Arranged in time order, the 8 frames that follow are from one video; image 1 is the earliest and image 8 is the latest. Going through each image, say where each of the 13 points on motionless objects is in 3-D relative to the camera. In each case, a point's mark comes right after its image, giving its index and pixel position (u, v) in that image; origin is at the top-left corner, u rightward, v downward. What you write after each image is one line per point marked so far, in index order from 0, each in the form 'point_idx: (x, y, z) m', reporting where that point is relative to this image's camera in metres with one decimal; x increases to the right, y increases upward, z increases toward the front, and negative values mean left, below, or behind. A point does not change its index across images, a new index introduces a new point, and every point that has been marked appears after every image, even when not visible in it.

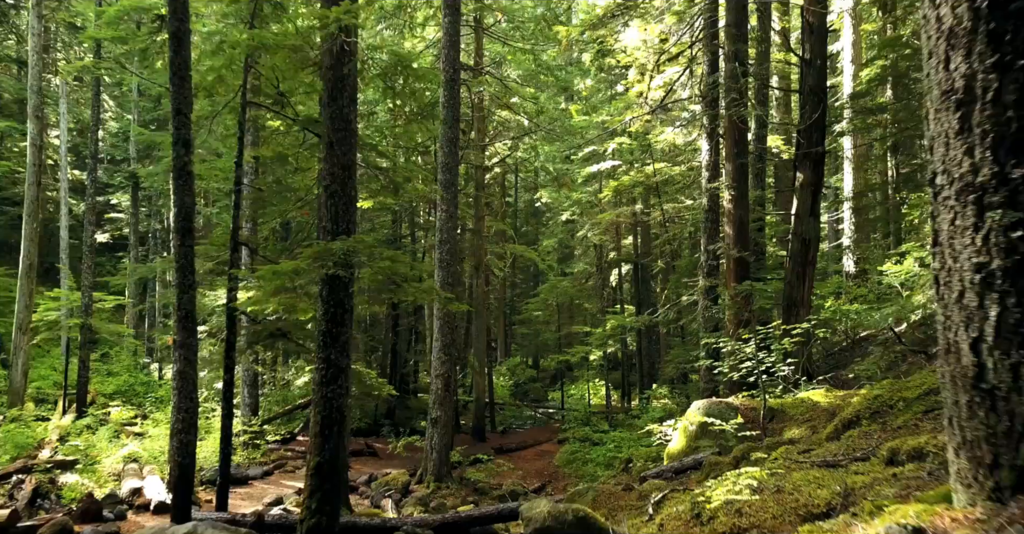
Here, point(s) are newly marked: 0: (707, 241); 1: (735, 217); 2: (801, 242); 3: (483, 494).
0: (+3.5, +0.5, +15.6) m
1: (+3.9, +0.9, +14.9) m
2: (+4.8, +0.4, +14.1) m
3: (-0.6, -4.8, +17.9) m
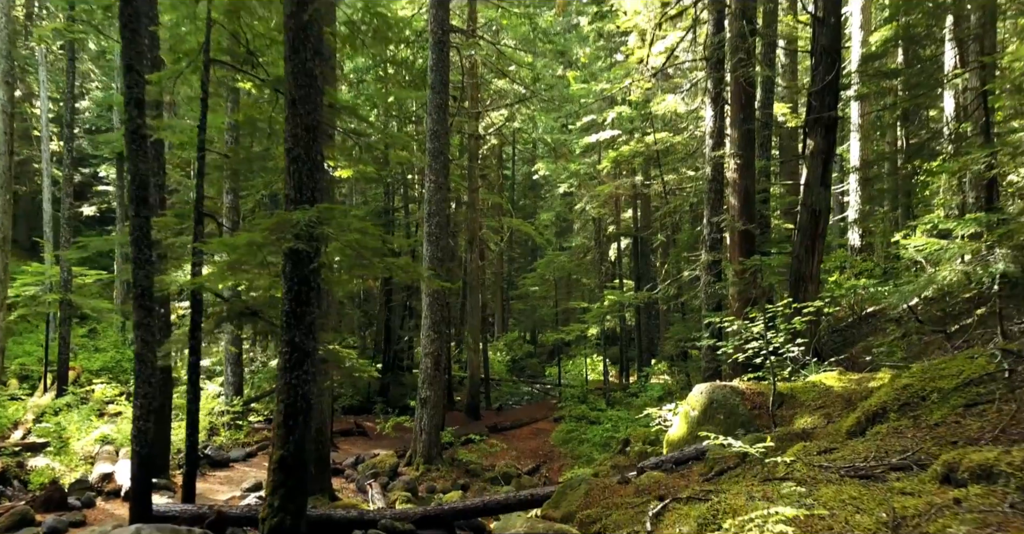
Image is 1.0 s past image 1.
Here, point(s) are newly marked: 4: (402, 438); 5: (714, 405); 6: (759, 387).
0: (+3.4, +0.9, +14.8) m
1: (+3.7, +1.3, +14.0) m
2: (+4.6, +0.9, +13.3) m
3: (-0.7, -4.2, +17.3) m
4: (-2.5, -4.0, +19.8) m
5: (+2.3, -1.6, +9.9) m
6: (+3.0, -1.5, +10.3) m
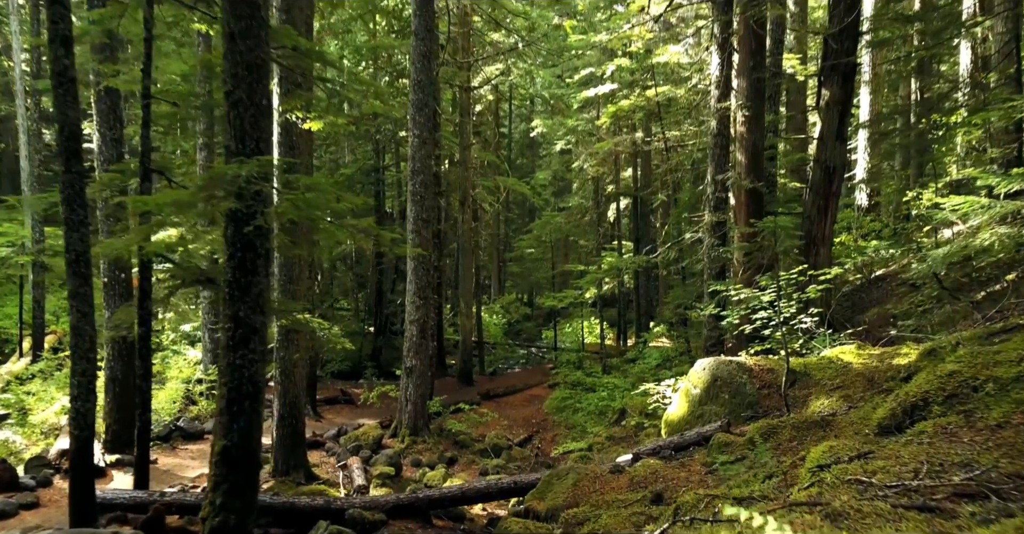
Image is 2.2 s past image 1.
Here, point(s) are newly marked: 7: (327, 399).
0: (+3.2, +1.6, +13.7) m
1: (+3.6, +1.9, +12.9) m
2: (+4.4, +1.4, +12.2) m
3: (-0.9, -3.5, +16.4) m
4: (-2.7, -3.1, +19.0) m
5: (+2.1, -1.2, +8.9) m
6: (+2.8, -1.1, +9.3) m
7: (-4.2, -3.0, +19.4) m
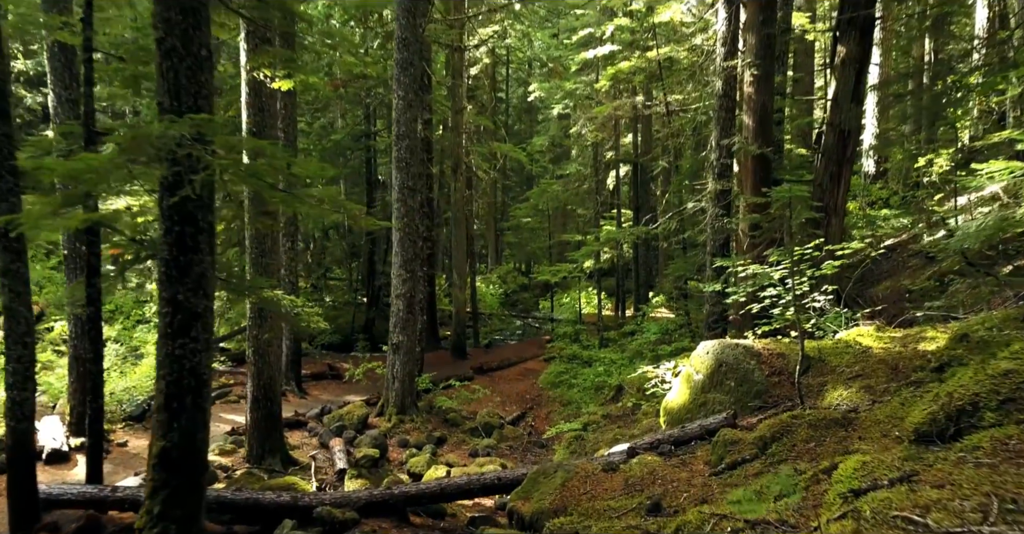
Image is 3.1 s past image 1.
0: (+3.1, +2.0, +12.8) m
1: (+3.4, +2.3, +12.0) m
2: (+4.3, +1.8, +11.3) m
3: (-1.1, -3.0, +15.7) m
4: (-2.9, -2.5, +18.3) m
5: (+2.0, -1.0, +8.1) m
6: (+2.6, -0.8, +8.5) m
7: (-4.3, -2.4, +18.7) m
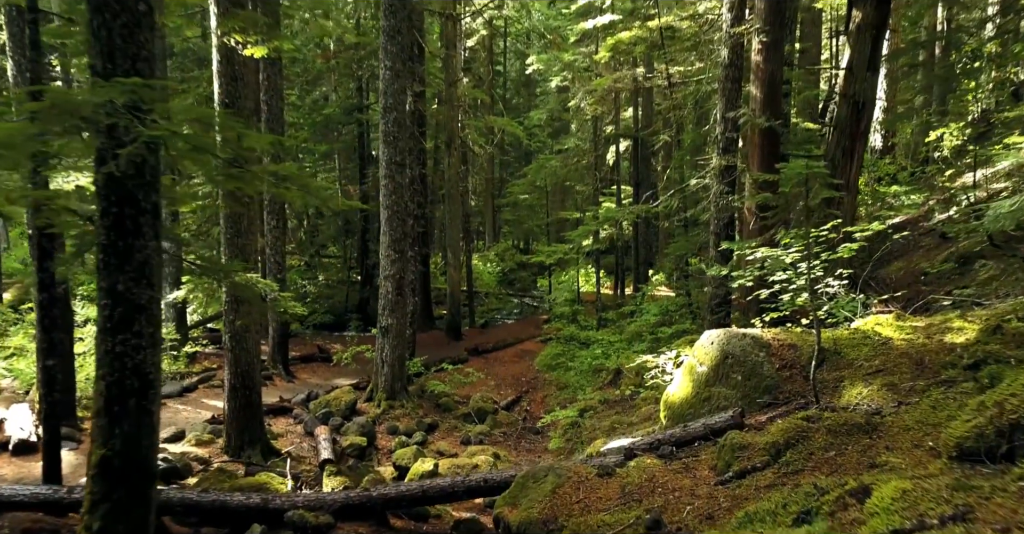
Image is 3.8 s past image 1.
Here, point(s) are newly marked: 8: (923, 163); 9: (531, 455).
0: (+3.0, +2.3, +12.1) m
1: (+3.3, +2.5, +11.3) m
2: (+4.2, +2.0, +10.6) m
3: (-1.2, -2.6, +15.1) m
4: (-3.0, -2.1, +17.7) m
5: (+1.9, -0.8, +7.5) m
6: (+2.5, -0.6, +7.9) m
7: (-4.4, -1.9, +18.1) m
8: (+8.6, +2.2, +17.8) m
9: (+0.3, -2.8, +12.9) m
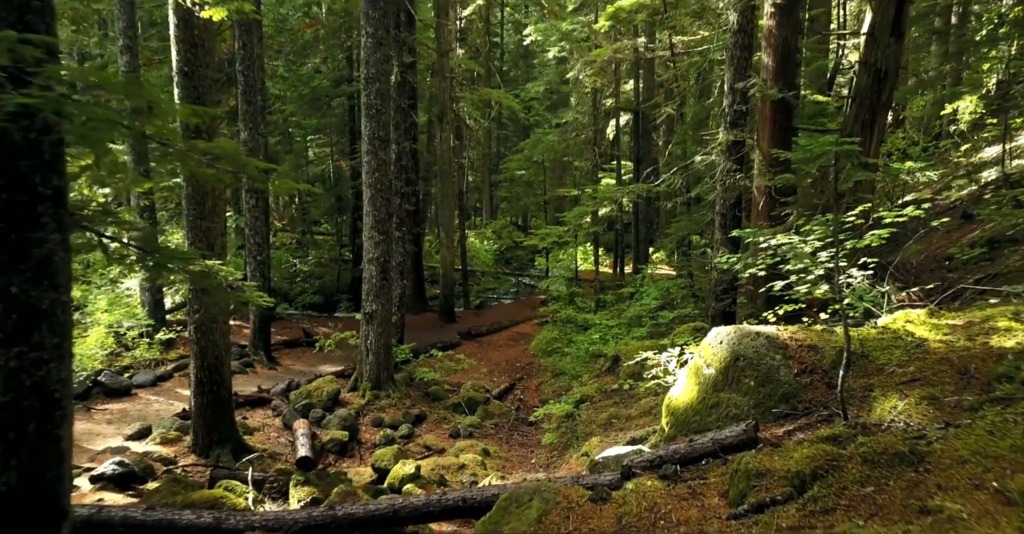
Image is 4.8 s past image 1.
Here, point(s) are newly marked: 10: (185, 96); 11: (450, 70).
0: (+2.9, +2.5, +11.2) m
1: (+3.2, +2.7, +10.3) m
2: (+4.1, +2.2, +9.7) m
3: (-1.3, -2.3, +14.3) m
4: (-3.1, -1.7, +16.9) m
5: (+1.8, -0.8, +6.6) m
6: (+2.4, -0.5, +7.0) m
7: (-4.5, -1.5, +17.3) m
8: (+8.4, +2.5, +16.8) m
9: (+0.1, -2.6, +12.1) m
10: (-3.7, +1.9, +9.6) m
11: (-1.4, +4.6, +20.0) m
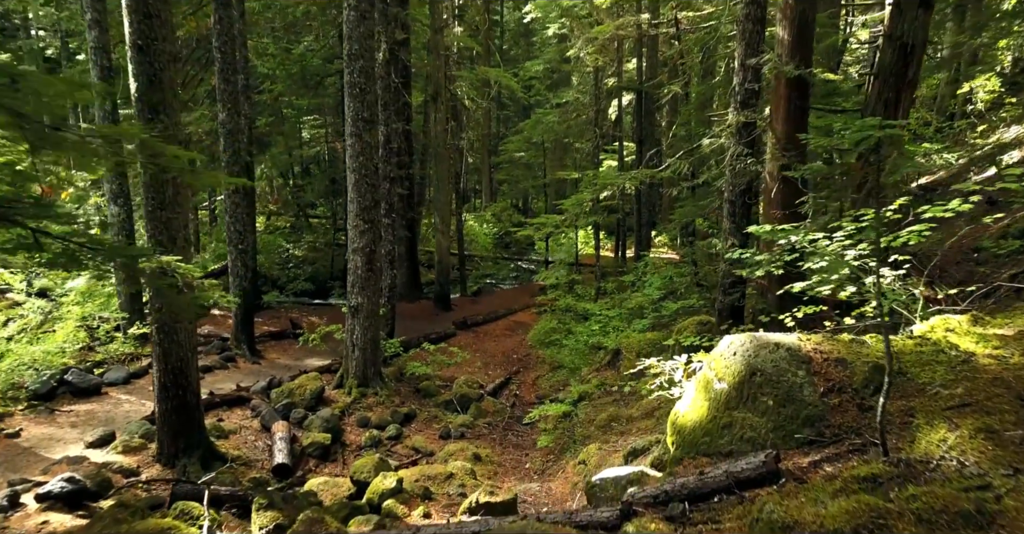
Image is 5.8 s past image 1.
0: (+2.8, +2.6, +10.3) m
1: (+3.1, +2.8, +9.4) m
2: (+4.0, +2.3, +8.8) m
3: (-1.4, -2.1, +13.6) m
4: (-3.2, -1.5, +16.1) m
5: (+1.7, -0.8, +5.8) m
6: (+2.3, -0.5, +6.2) m
7: (-4.6, -1.3, +16.5) m
8: (+8.4, +2.8, +15.9) m
9: (+0.1, -2.5, +11.3) m
10: (-3.8, +2.0, +8.8) m
11: (-1.5, +4.9, +19.1) m
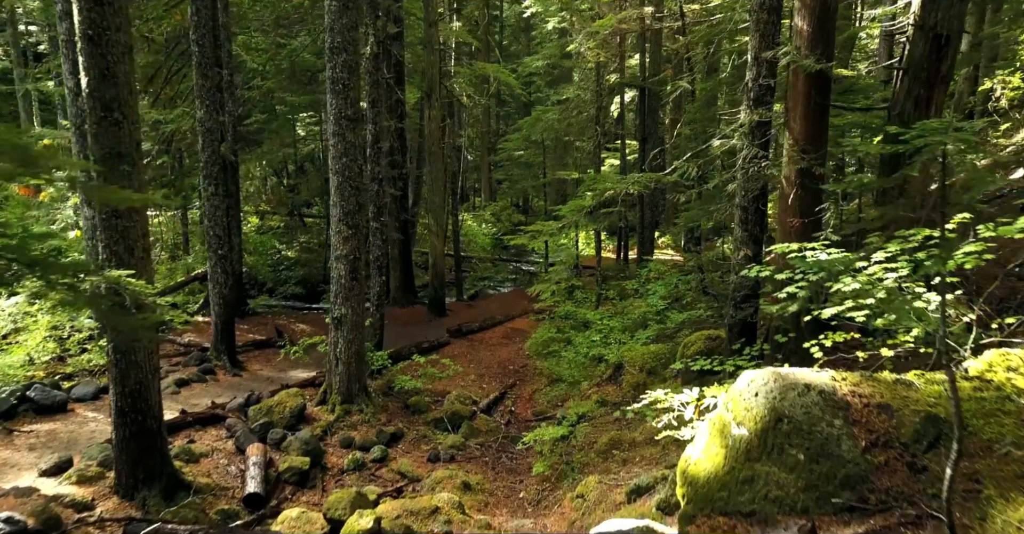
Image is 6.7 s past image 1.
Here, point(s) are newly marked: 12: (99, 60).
0: (+2.7, +2.4, +9.4) m
1: (+3.0, +2.7, +8.6) m
2: (+3.9, +2.1, +7.9) m
3: (-1.5, -2.2, +12.7) m
4: (-3.2, -1.6, +15.2) m
5: (+1.6, -0.9, +5.0) m
6: (+2.2, -0.7, +5.4) m
7: (-4.7, -1.4, +15.6) m
8: (+8.3, +2.6, +15.1) m
9: (0.0, -2.6, +10.5) m
10: (-3.9, +1.9, +7.9) m
11: (-1.6, +4.8, +18.2) m
12: (-3.8, +1.9, +7.9) m
